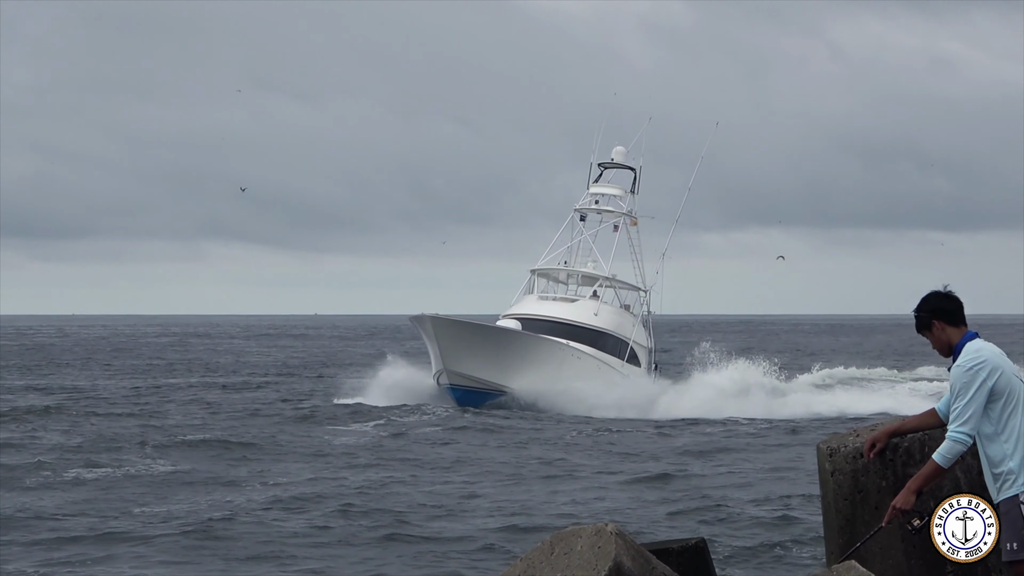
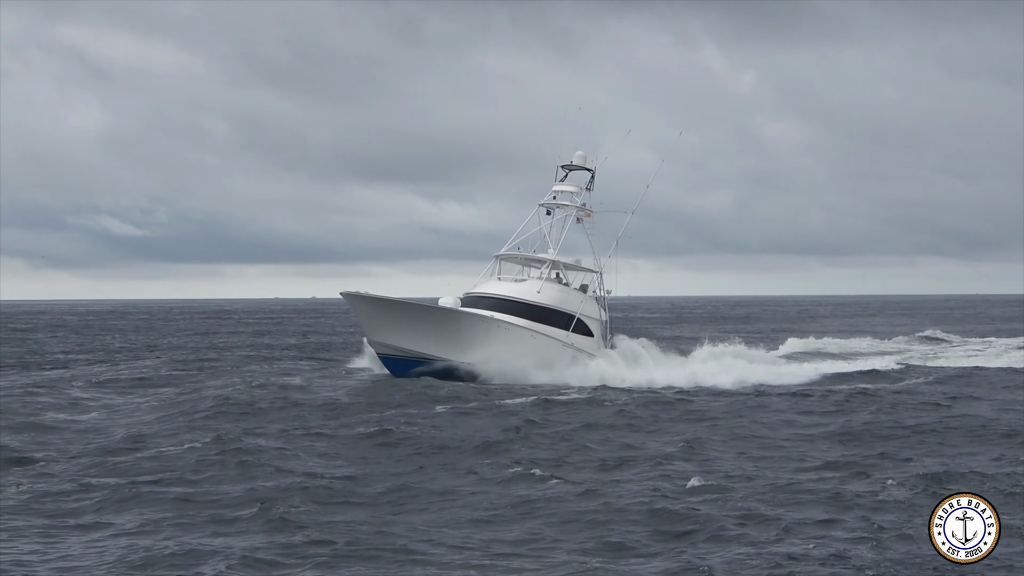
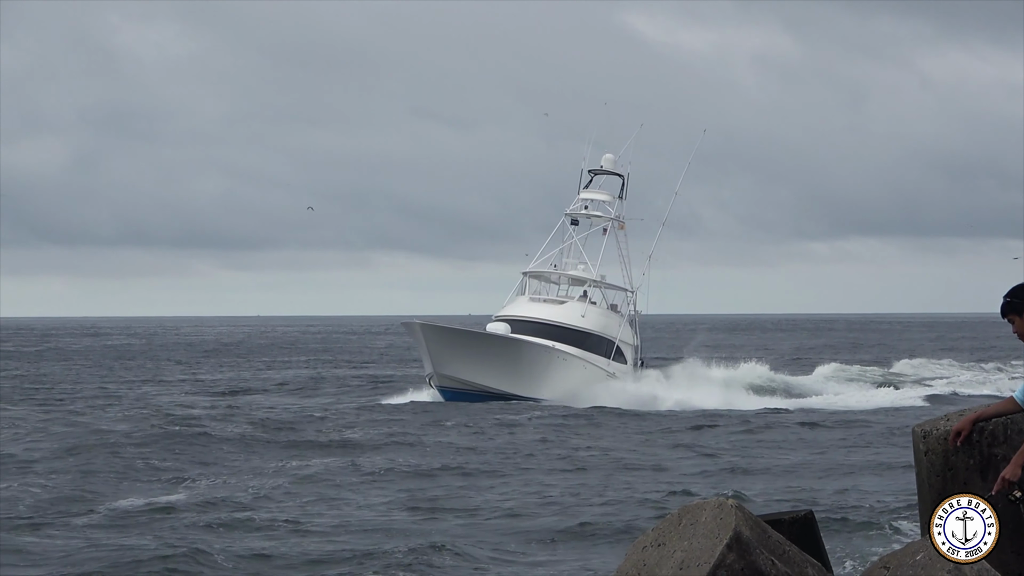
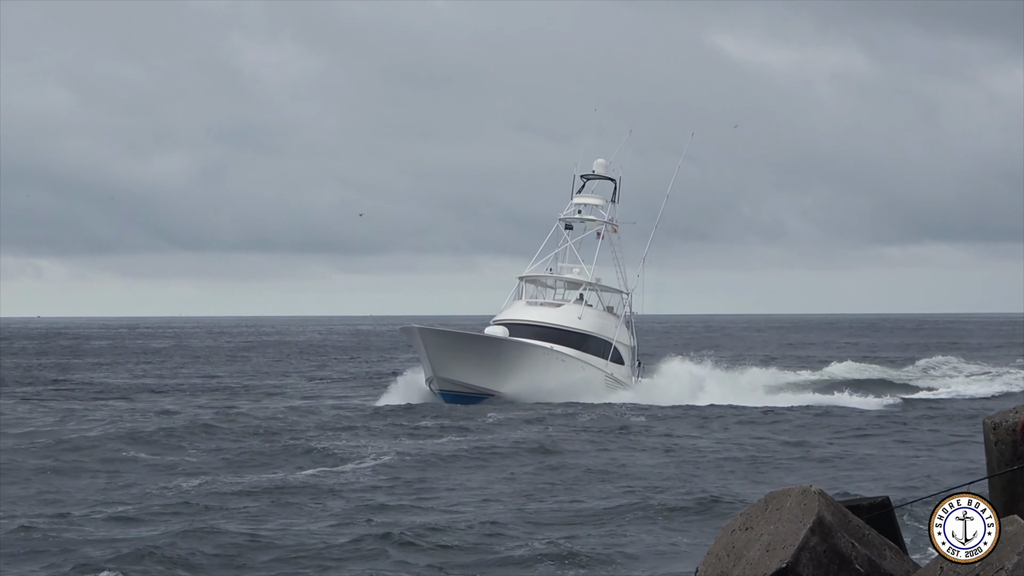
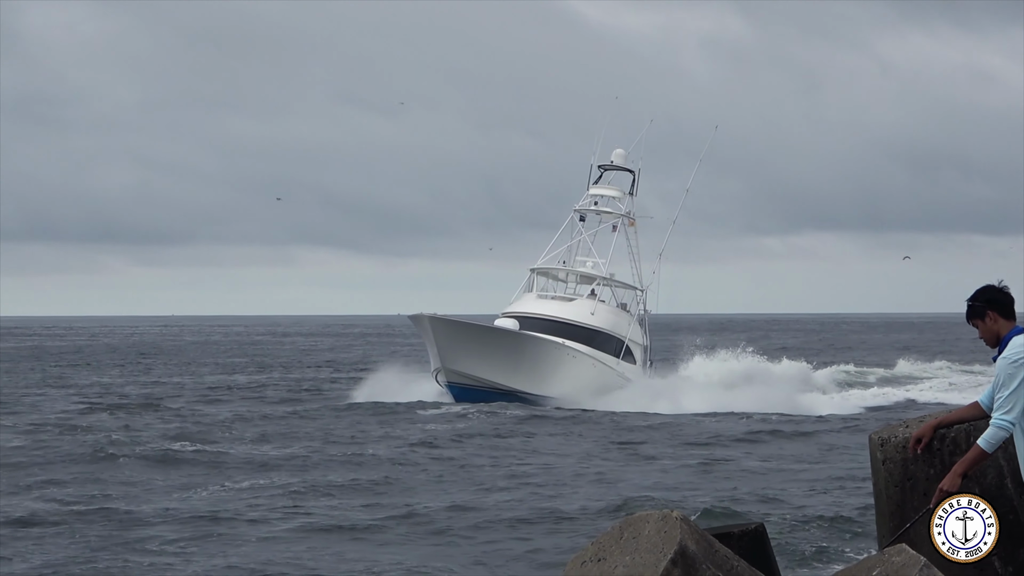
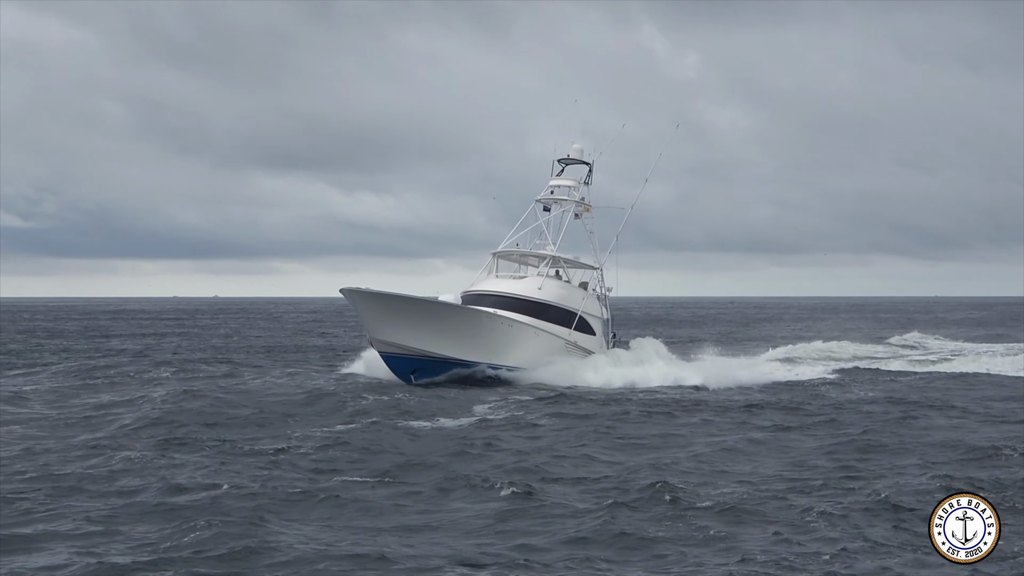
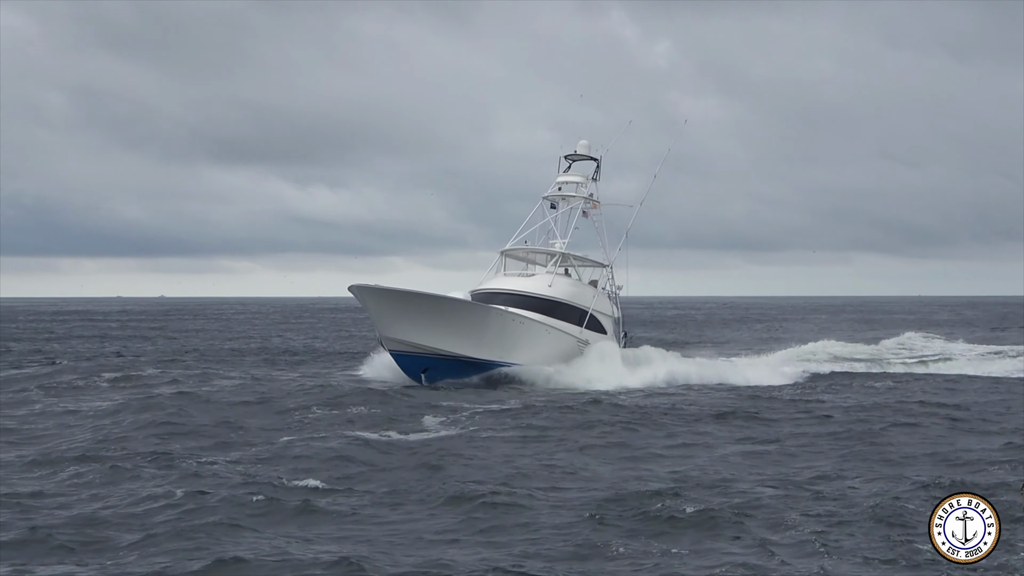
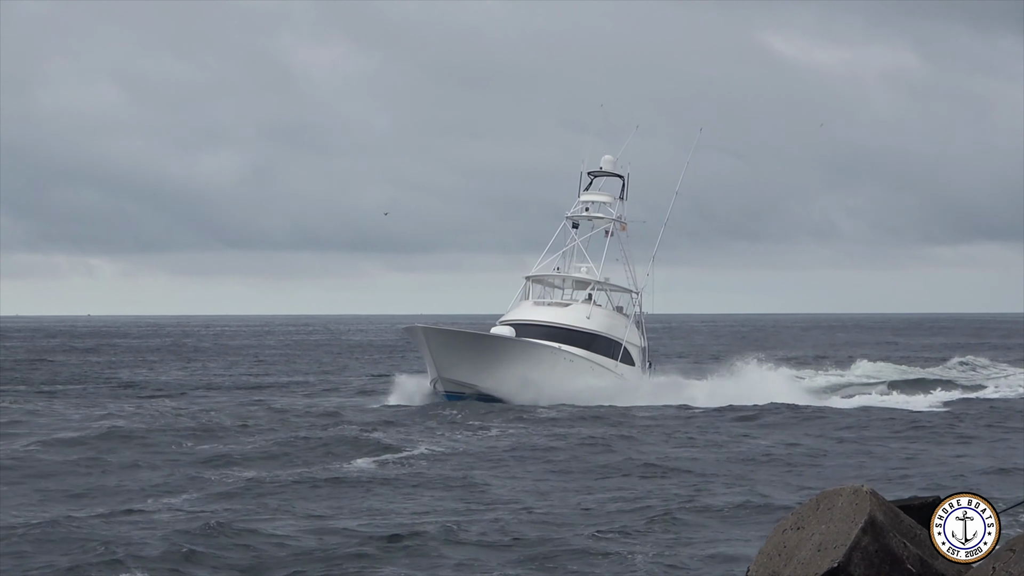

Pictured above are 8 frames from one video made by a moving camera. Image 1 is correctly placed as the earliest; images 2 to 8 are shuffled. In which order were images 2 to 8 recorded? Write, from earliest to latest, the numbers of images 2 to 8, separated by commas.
5, 3, 4, 8, 7, 6, 2
